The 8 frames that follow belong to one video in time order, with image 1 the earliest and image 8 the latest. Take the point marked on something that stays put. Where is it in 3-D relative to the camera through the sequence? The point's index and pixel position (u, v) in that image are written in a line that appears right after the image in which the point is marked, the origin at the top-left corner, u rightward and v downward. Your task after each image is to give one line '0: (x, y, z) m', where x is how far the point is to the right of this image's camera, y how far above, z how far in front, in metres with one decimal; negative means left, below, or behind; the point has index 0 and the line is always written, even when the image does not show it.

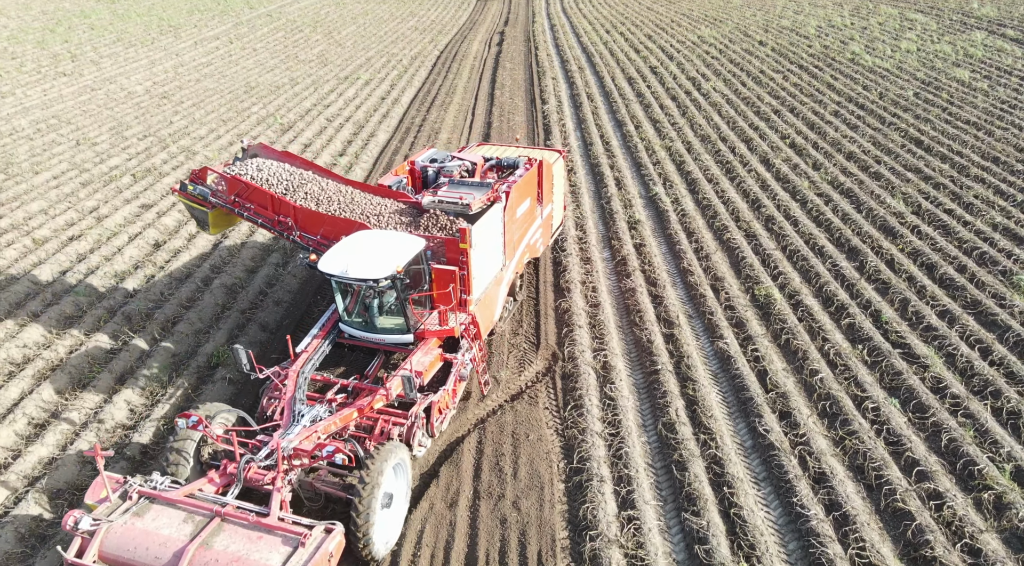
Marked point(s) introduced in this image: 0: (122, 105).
0: (-9.8, +4.5, +19.0) m
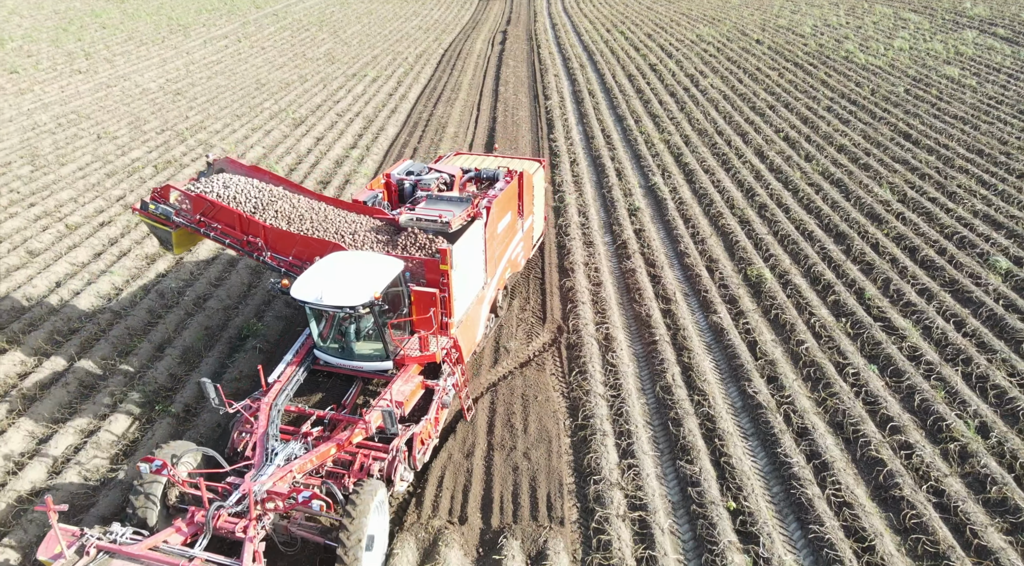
0: (-9.7, +4.7, +19.7) m
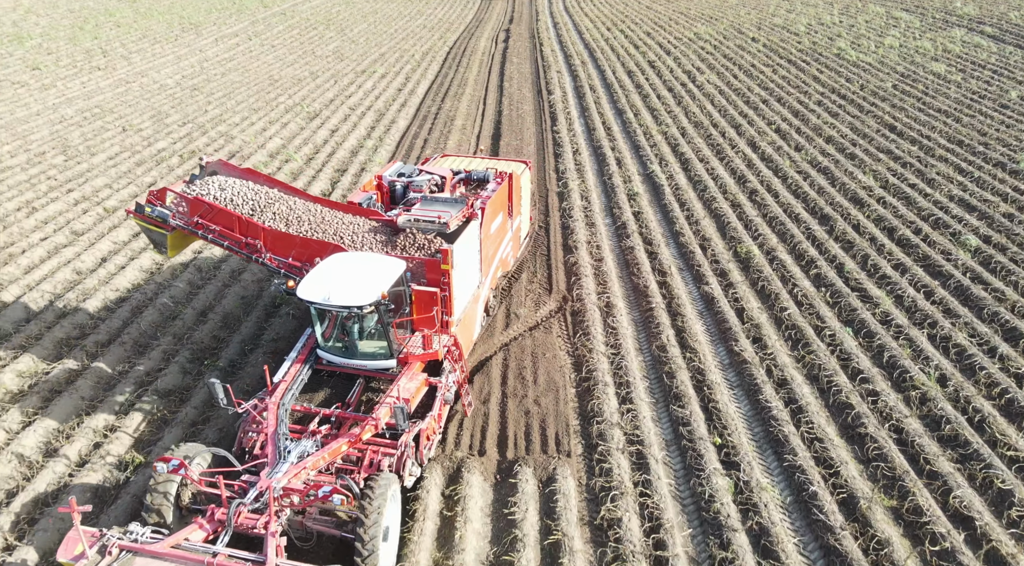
0: (-9.6, +5.1, +20.5) m
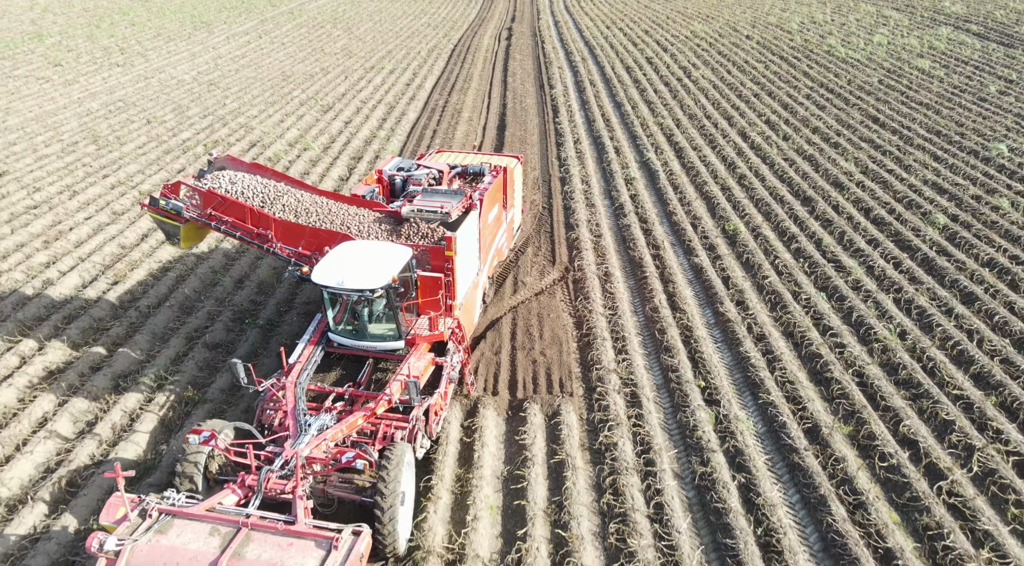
0: (-9.5, +5.5, +21.4) m
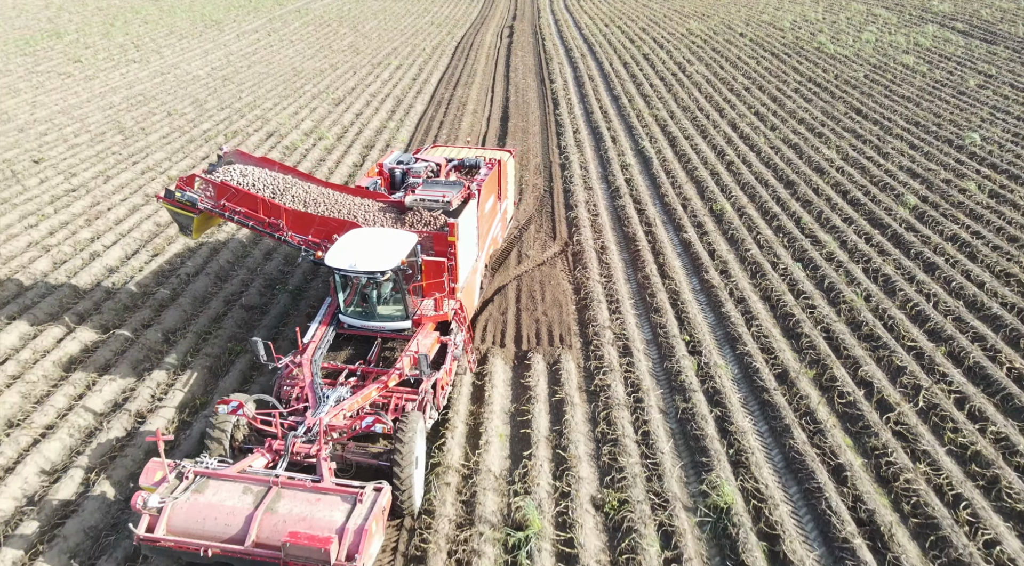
0: (-9.5, +5.9, +22.4) m
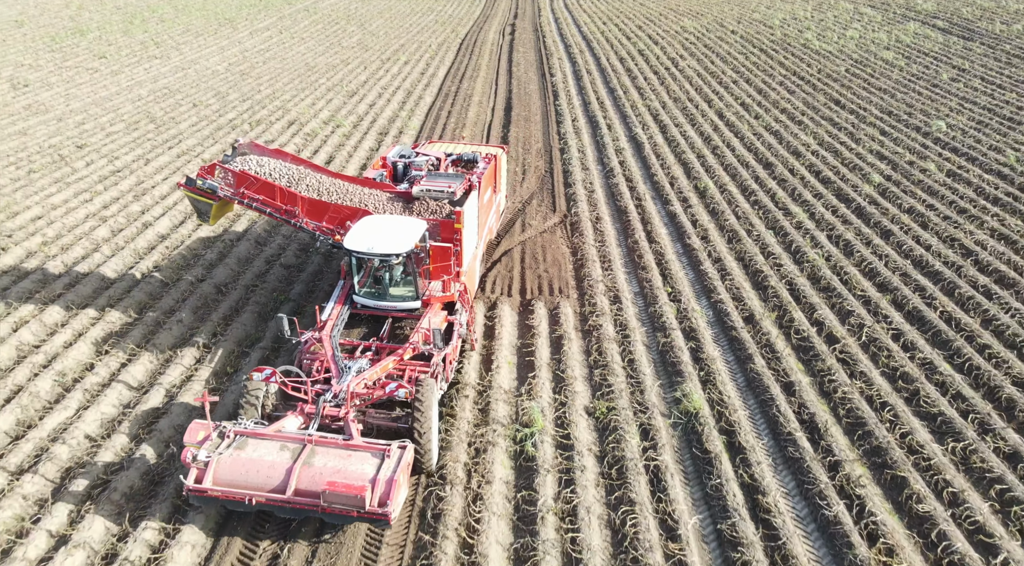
0: (-9.4, +6.4, +23.7) m
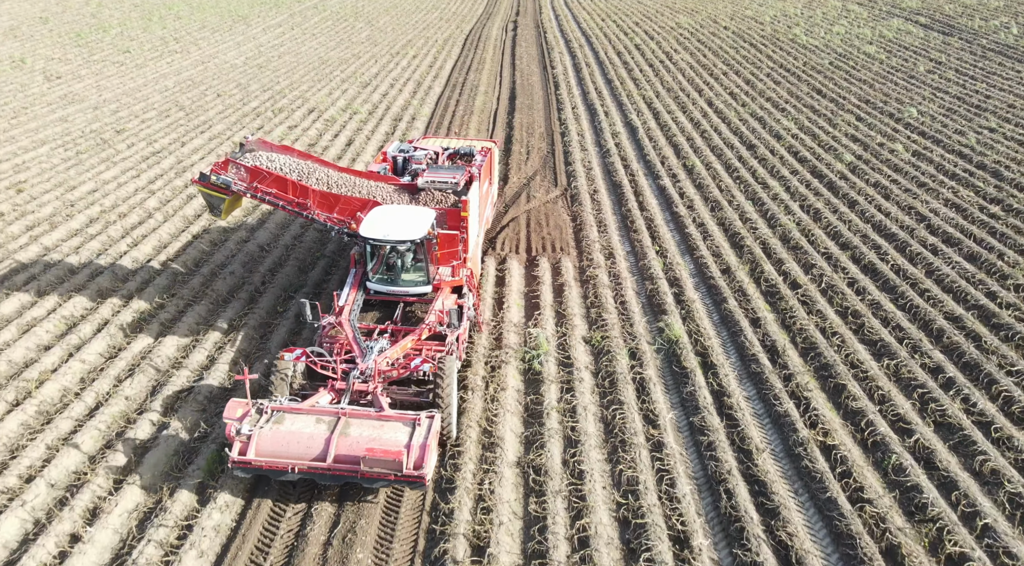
0: (-9.3, +7.0, +25.1) m
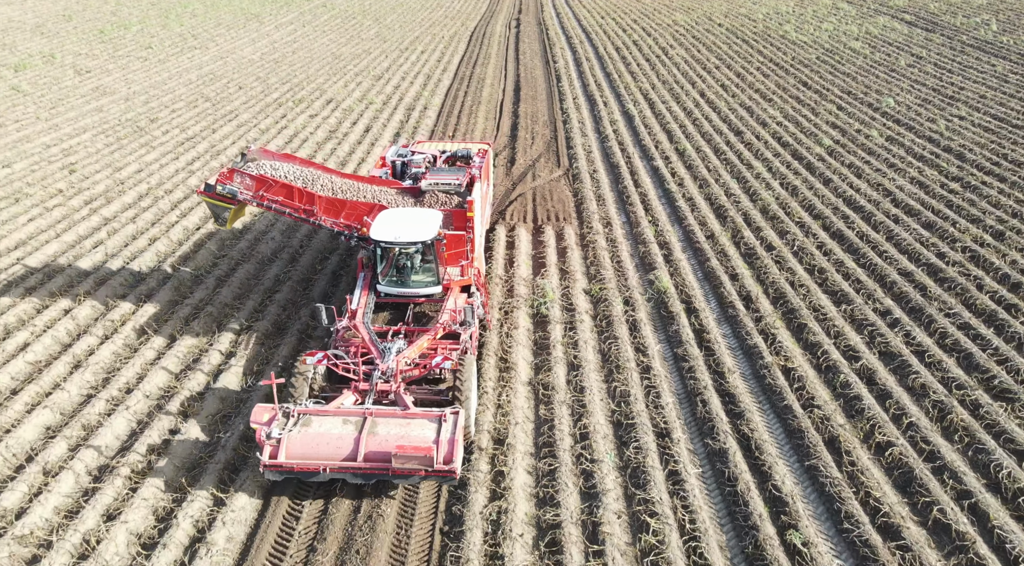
0: (-9.1, +7.6, +26.5) m
